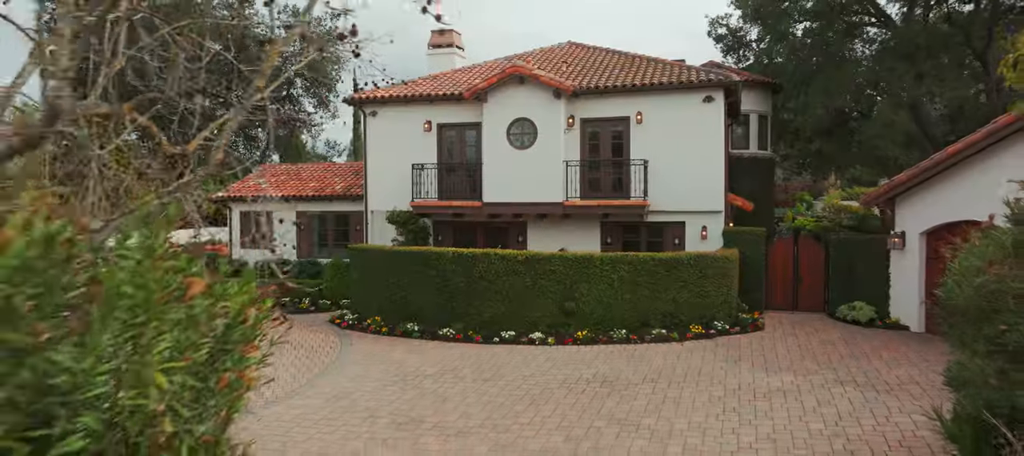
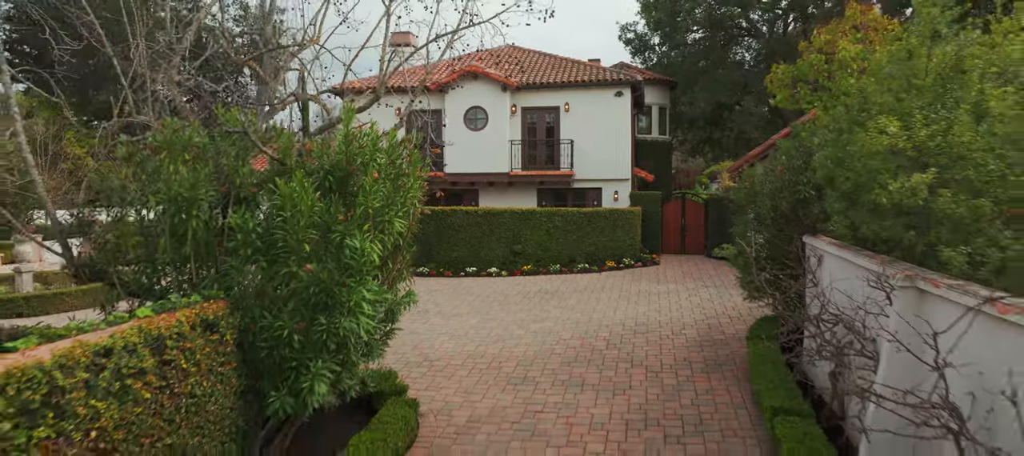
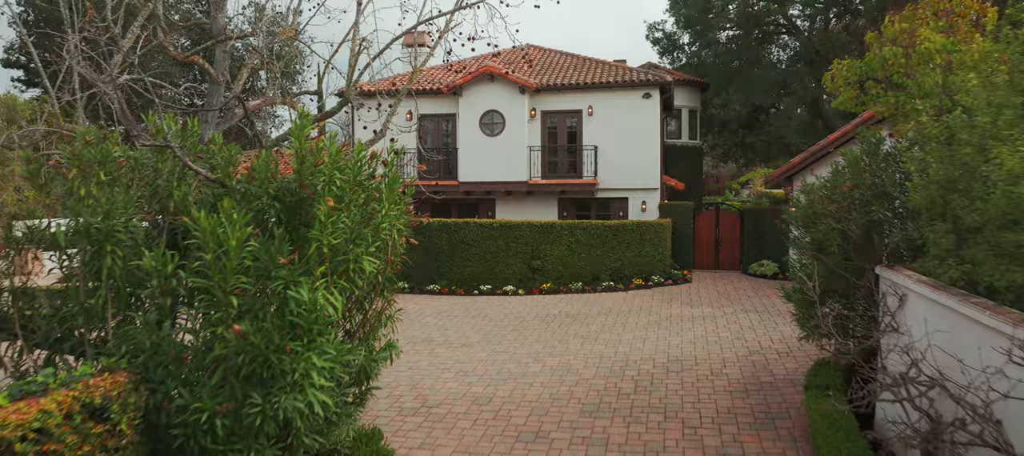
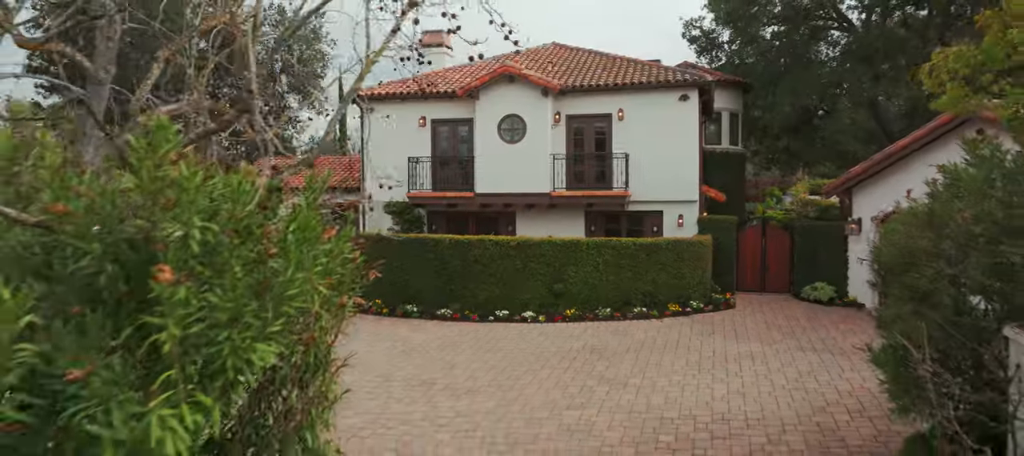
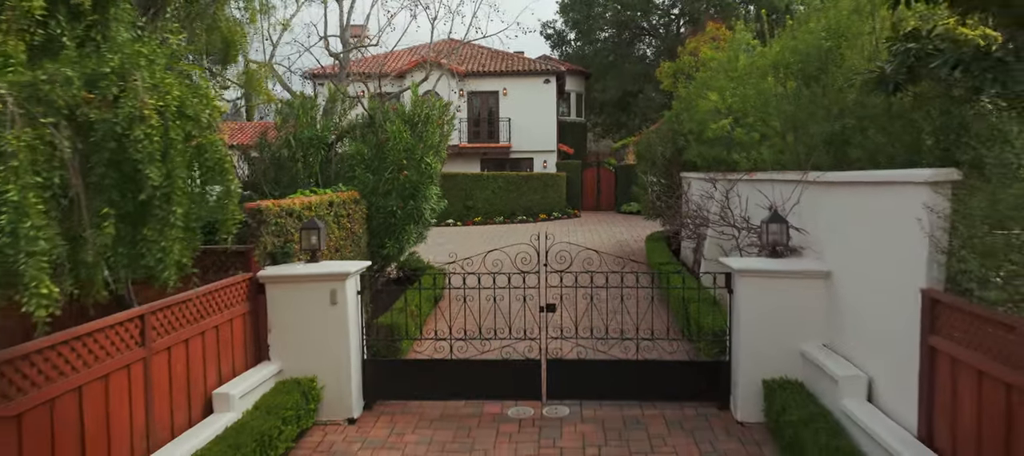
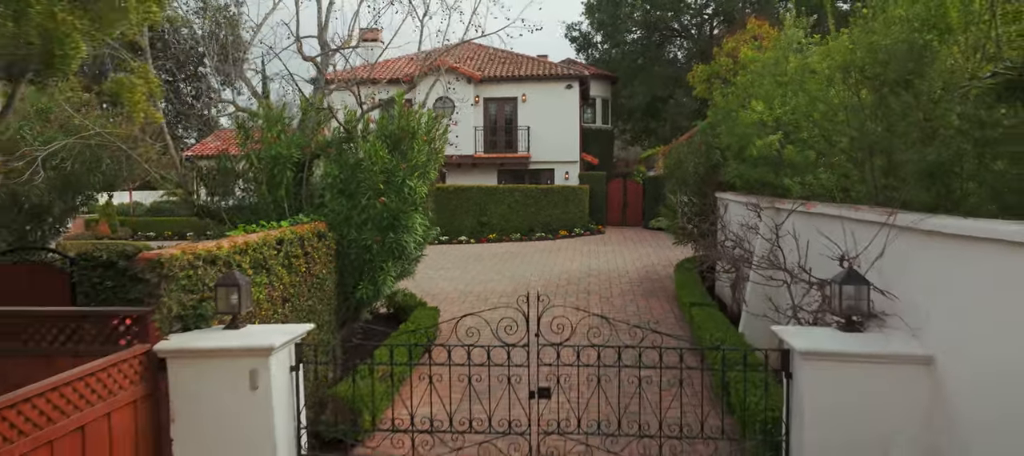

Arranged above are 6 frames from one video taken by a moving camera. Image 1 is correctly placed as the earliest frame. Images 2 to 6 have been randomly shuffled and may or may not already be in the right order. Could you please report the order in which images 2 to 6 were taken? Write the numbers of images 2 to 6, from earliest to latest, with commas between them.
4, 3, 2, 6, 5
